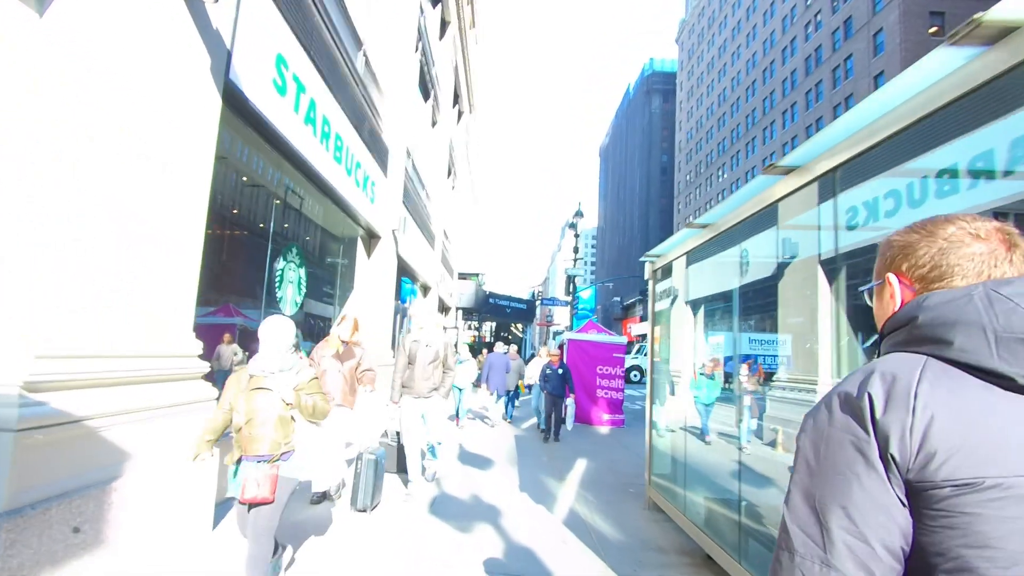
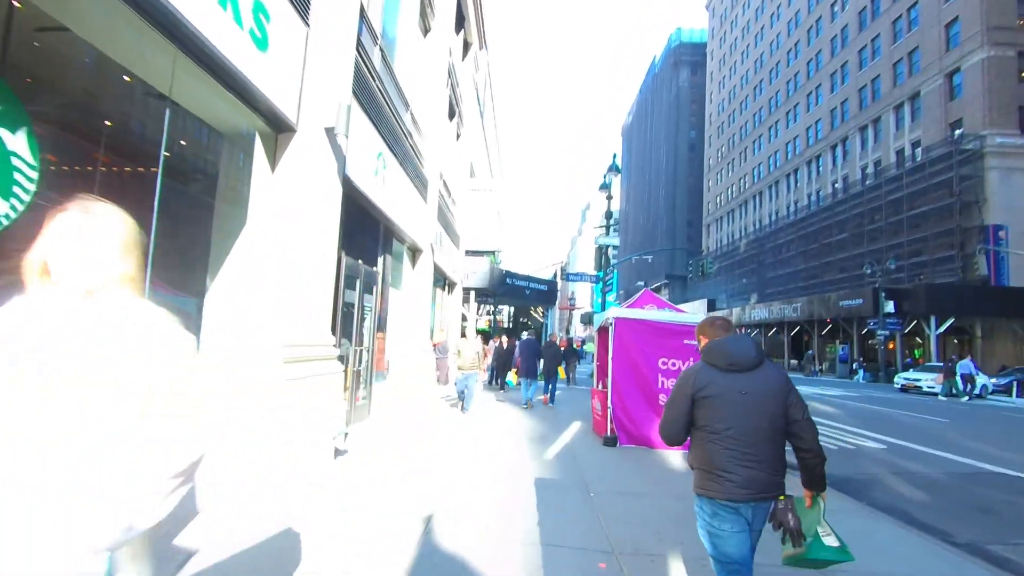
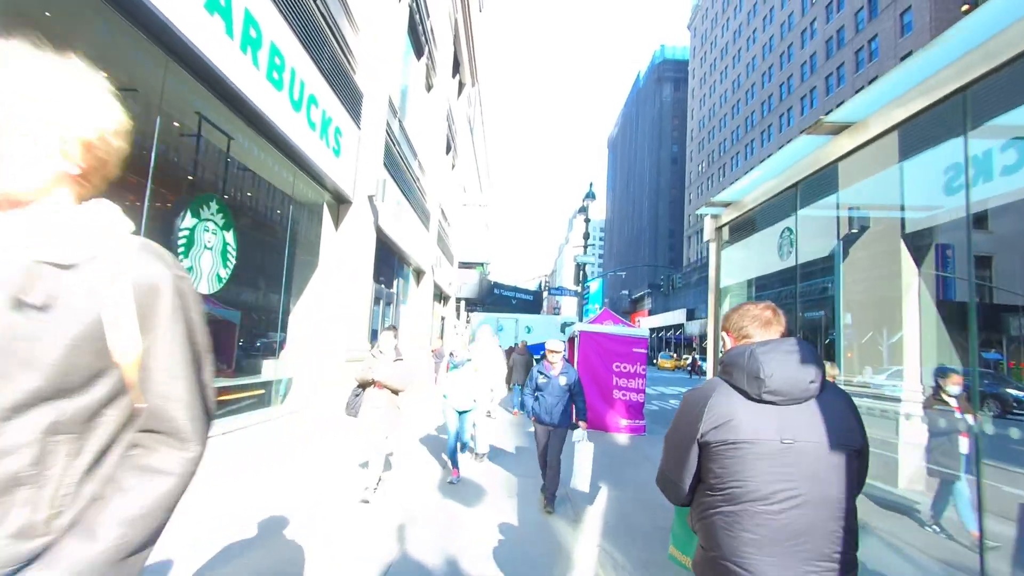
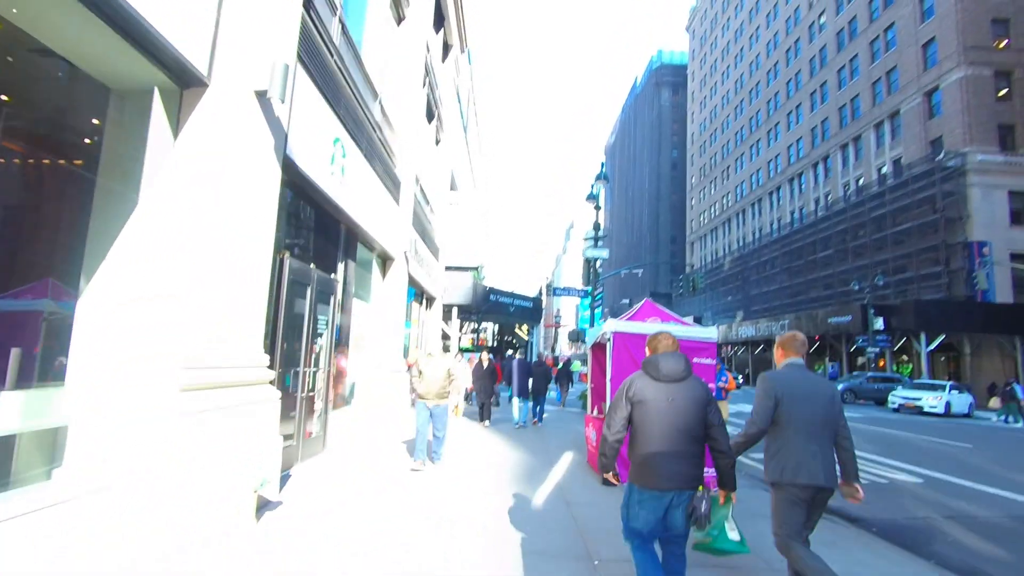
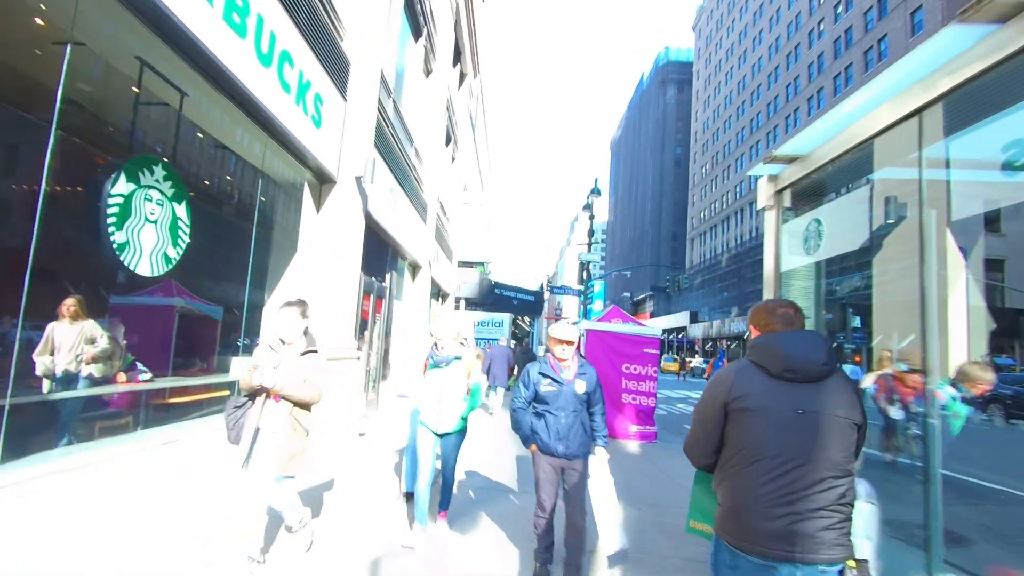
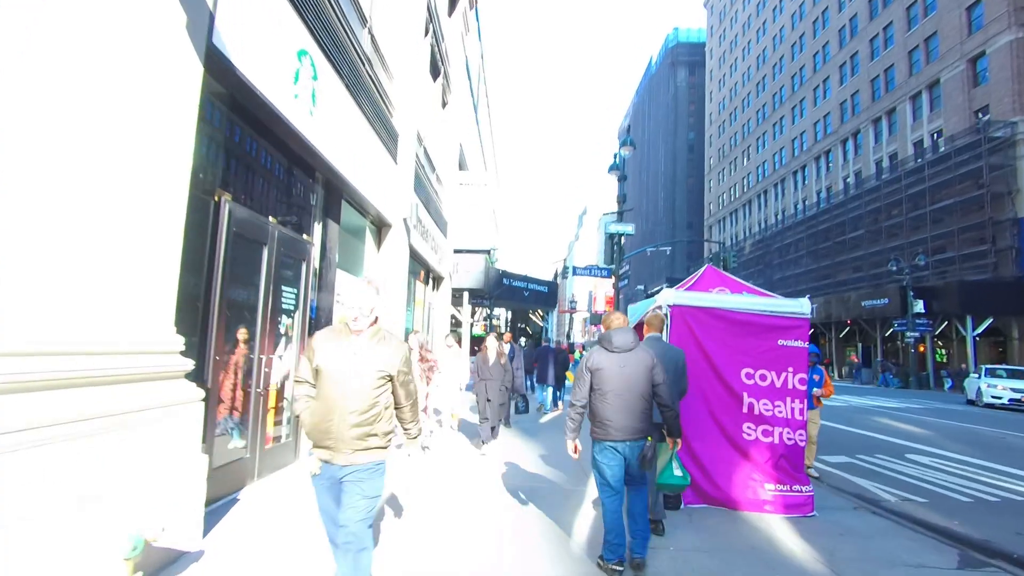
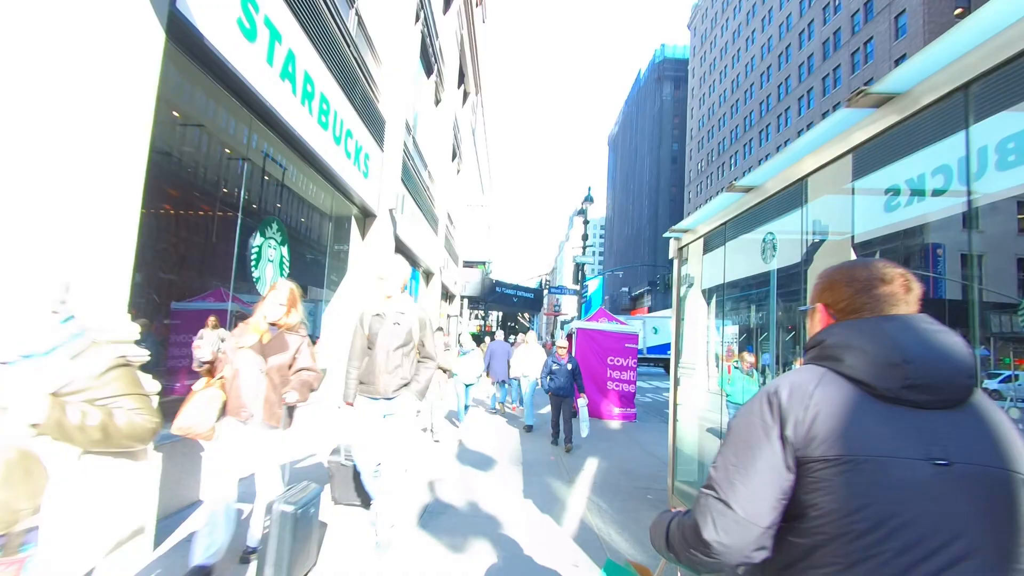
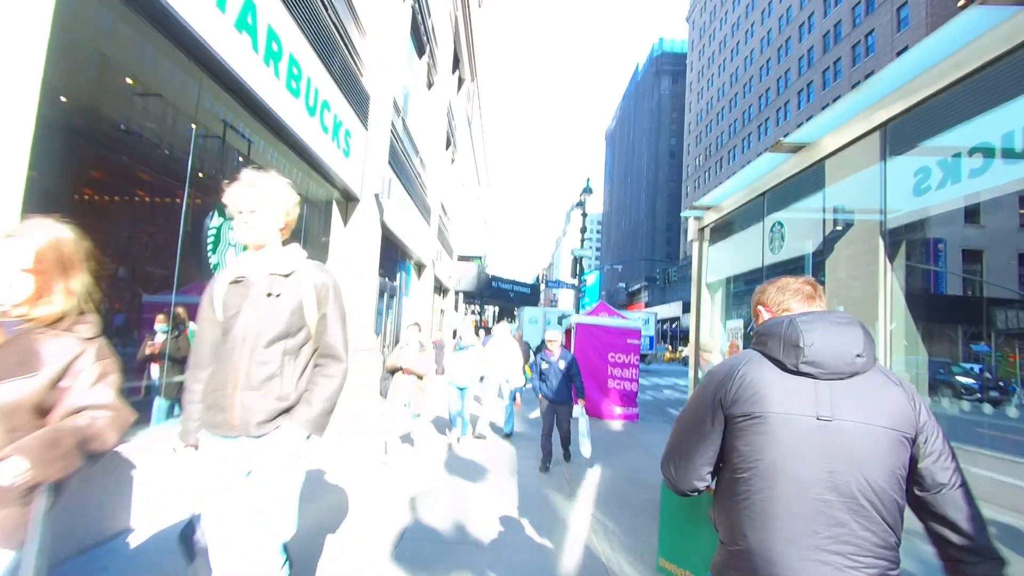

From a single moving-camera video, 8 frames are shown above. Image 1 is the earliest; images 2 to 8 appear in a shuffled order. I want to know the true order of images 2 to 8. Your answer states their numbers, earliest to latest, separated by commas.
7, 8, 3, 5, 2, 4, 6
